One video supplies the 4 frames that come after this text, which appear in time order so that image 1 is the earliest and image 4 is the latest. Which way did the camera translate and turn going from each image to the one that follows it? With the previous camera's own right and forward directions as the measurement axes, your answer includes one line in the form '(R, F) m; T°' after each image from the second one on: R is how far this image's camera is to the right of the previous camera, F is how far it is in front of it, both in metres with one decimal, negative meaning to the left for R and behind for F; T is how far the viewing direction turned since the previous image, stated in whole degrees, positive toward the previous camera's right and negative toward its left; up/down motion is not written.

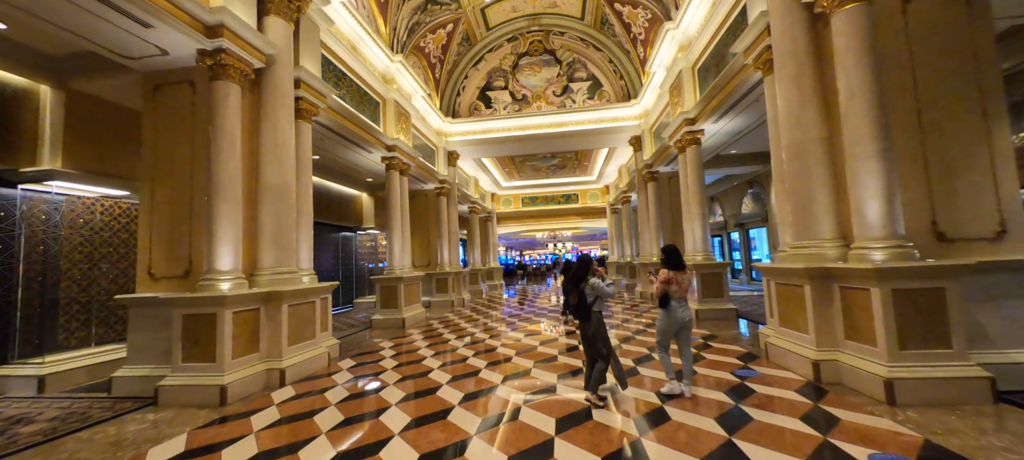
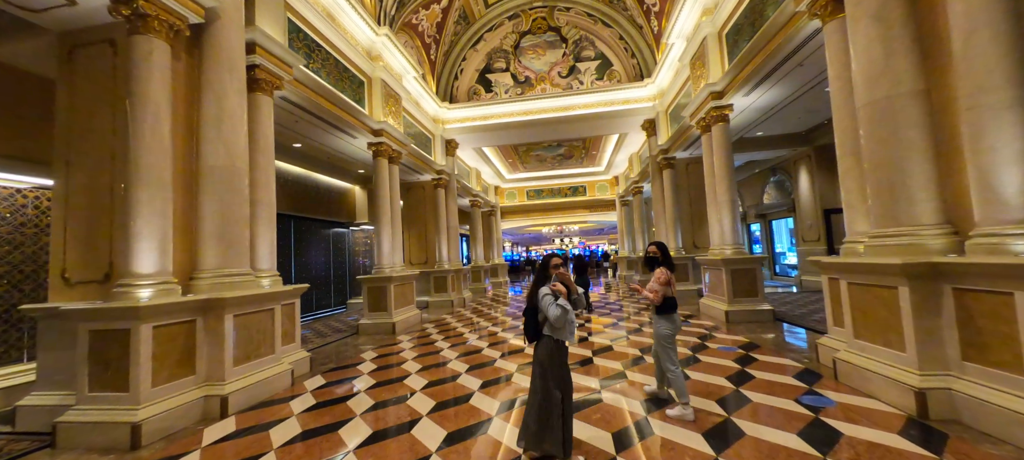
(+0.1, +0.7) m; -1°
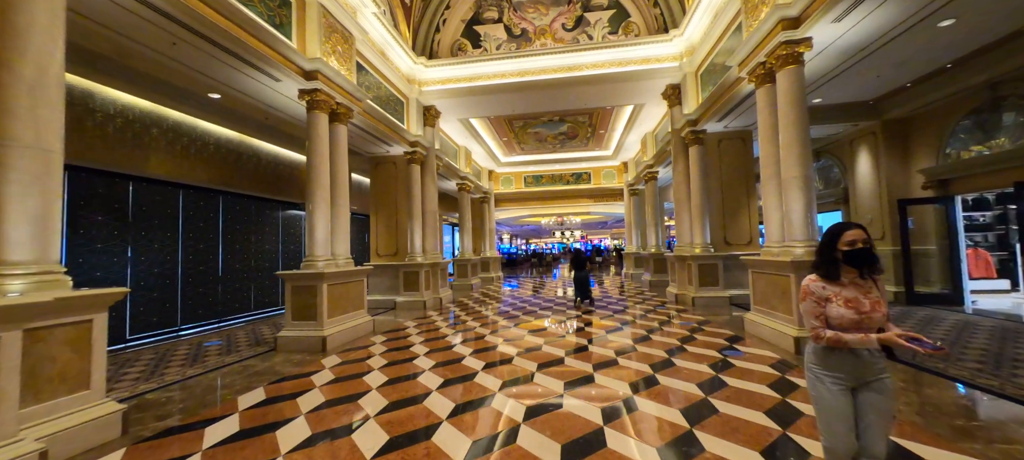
(+0.3, +1.6) m; 0°
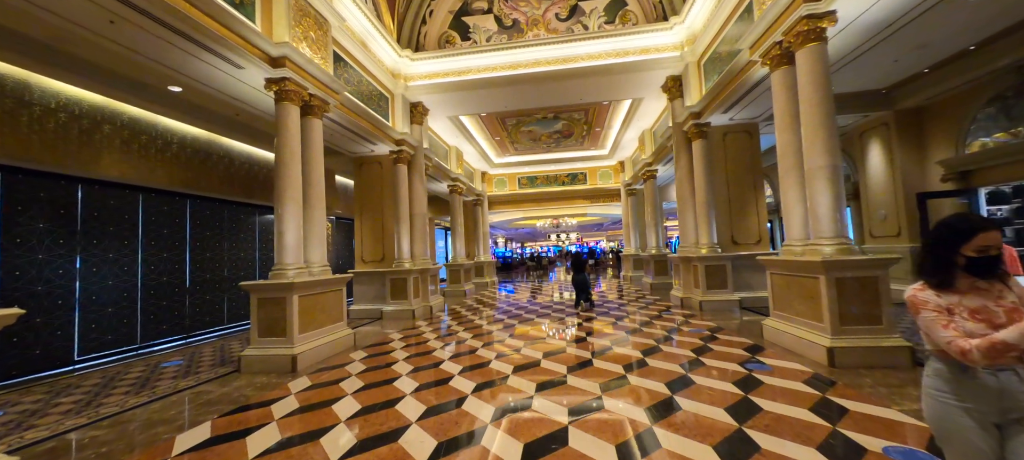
(0.0, +0.4) m; +1°
